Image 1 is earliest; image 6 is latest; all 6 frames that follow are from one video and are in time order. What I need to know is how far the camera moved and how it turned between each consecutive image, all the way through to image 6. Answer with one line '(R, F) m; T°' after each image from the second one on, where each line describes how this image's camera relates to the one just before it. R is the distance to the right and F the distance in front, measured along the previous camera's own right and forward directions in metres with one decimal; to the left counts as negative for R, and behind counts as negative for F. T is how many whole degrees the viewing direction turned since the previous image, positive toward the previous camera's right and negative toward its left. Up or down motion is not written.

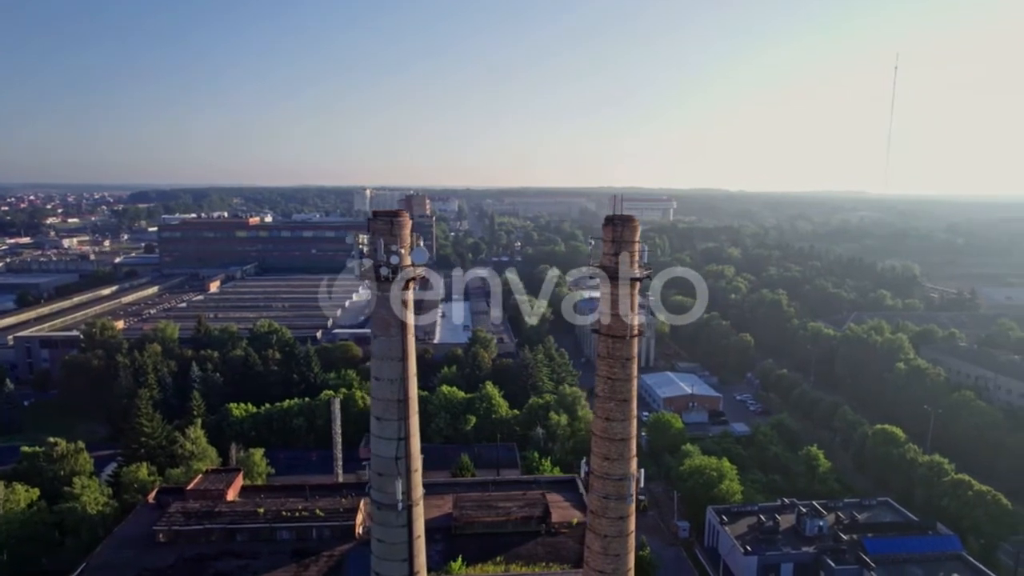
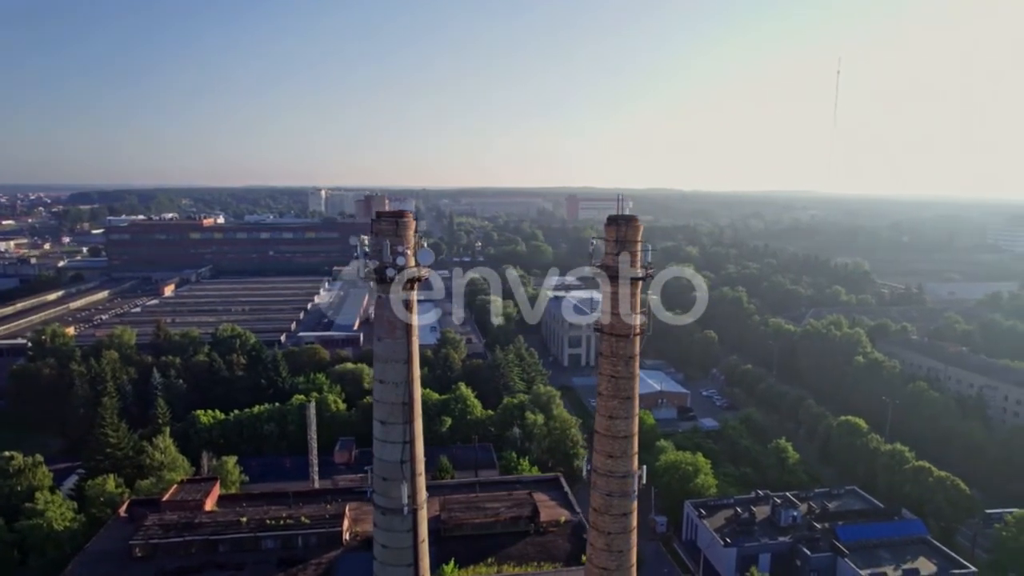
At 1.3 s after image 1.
(-0.5, 0.0) m; +4°
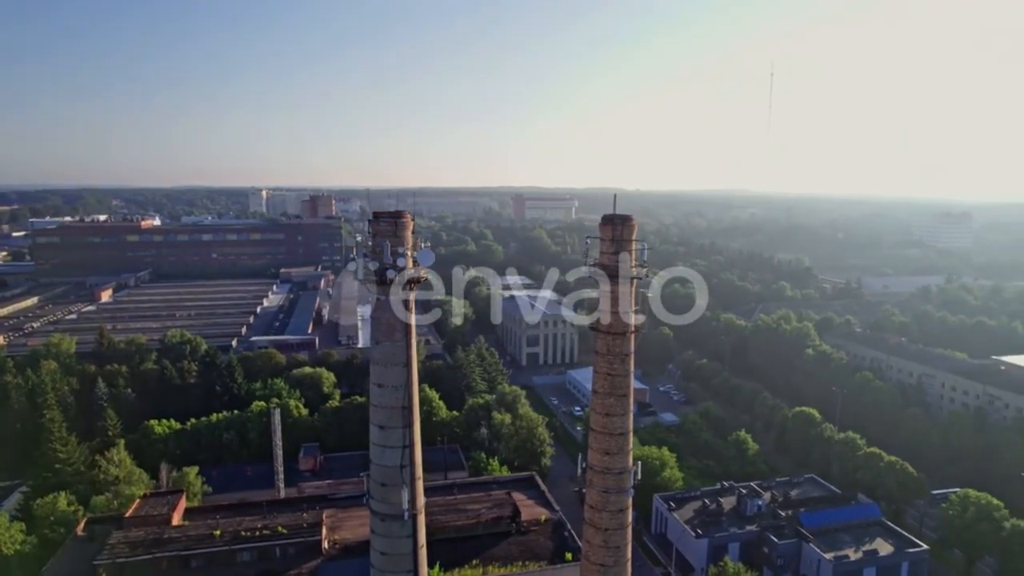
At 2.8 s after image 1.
(-0.5, 0.0) m; +5°
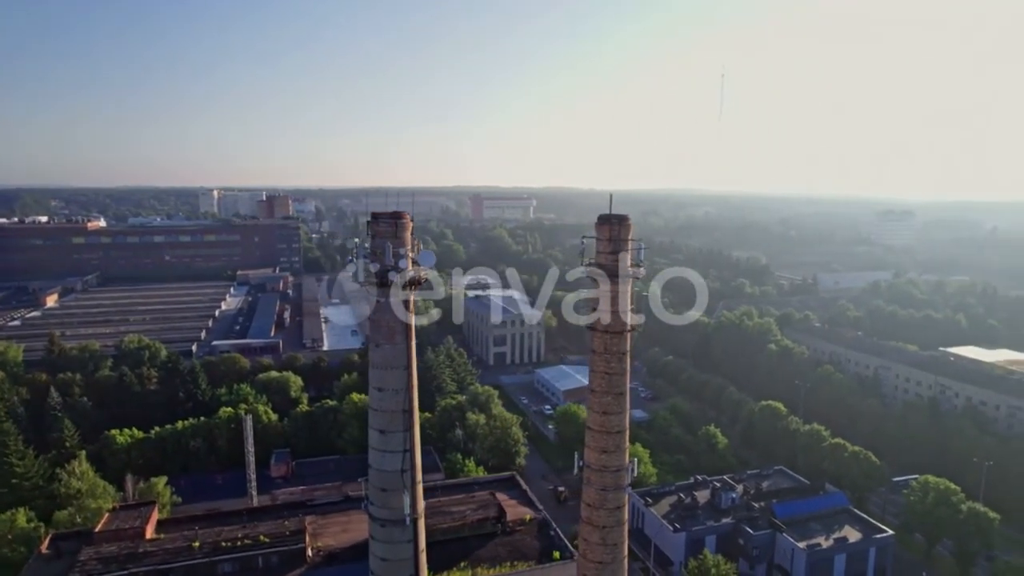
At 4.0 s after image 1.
(-0.4, 0.0) m; +4°
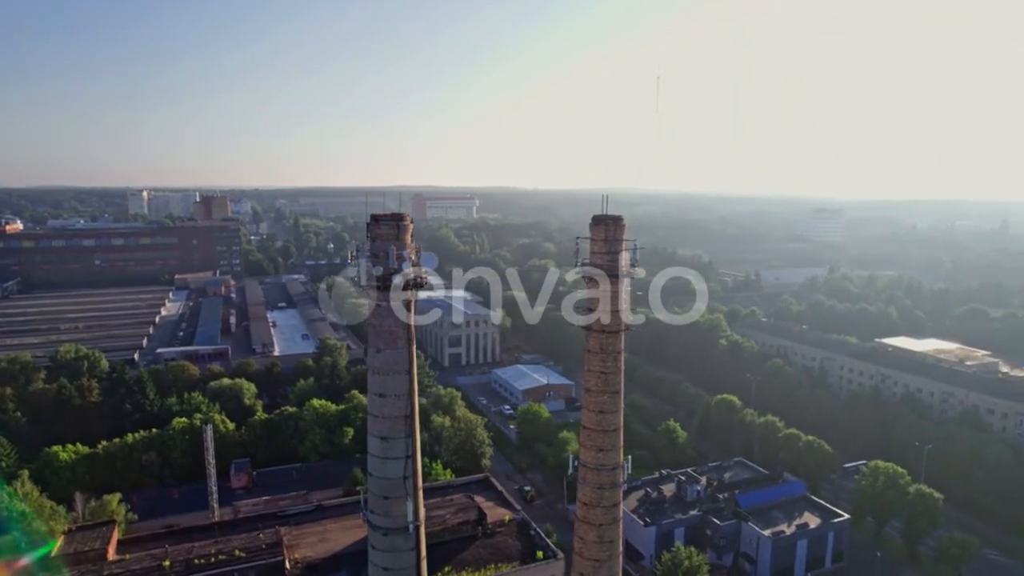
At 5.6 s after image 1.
(-0.5, 0.0) m; +5°
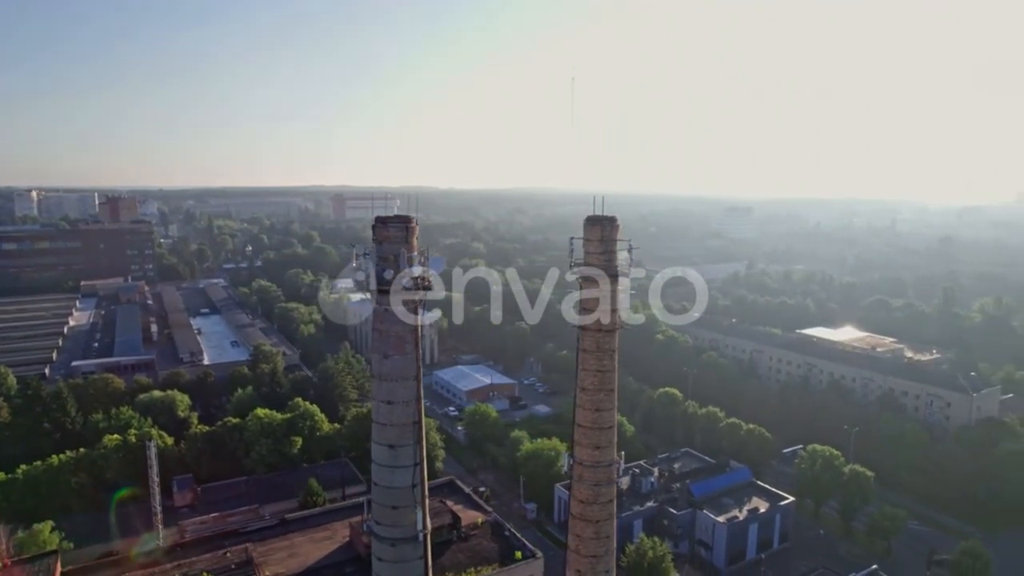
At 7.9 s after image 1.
(-0.8, +0.1) m; +7°
